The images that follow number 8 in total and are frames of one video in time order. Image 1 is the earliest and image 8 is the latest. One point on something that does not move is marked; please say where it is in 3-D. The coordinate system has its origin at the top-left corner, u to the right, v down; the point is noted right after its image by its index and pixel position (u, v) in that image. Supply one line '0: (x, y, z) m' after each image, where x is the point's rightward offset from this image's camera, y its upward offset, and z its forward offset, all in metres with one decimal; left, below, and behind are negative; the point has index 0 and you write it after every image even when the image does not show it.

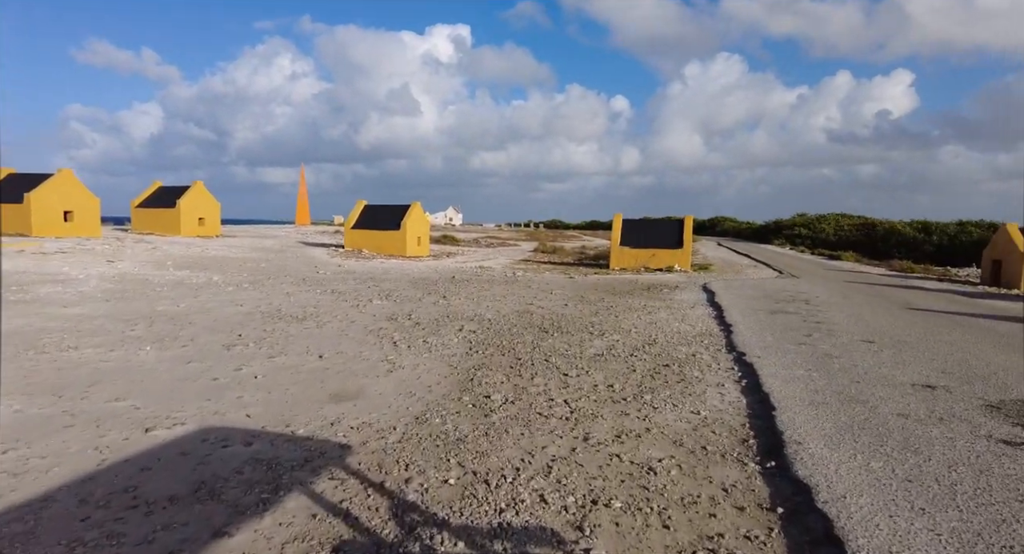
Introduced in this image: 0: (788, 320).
0: (+5.9, -0.9, +11.7) m
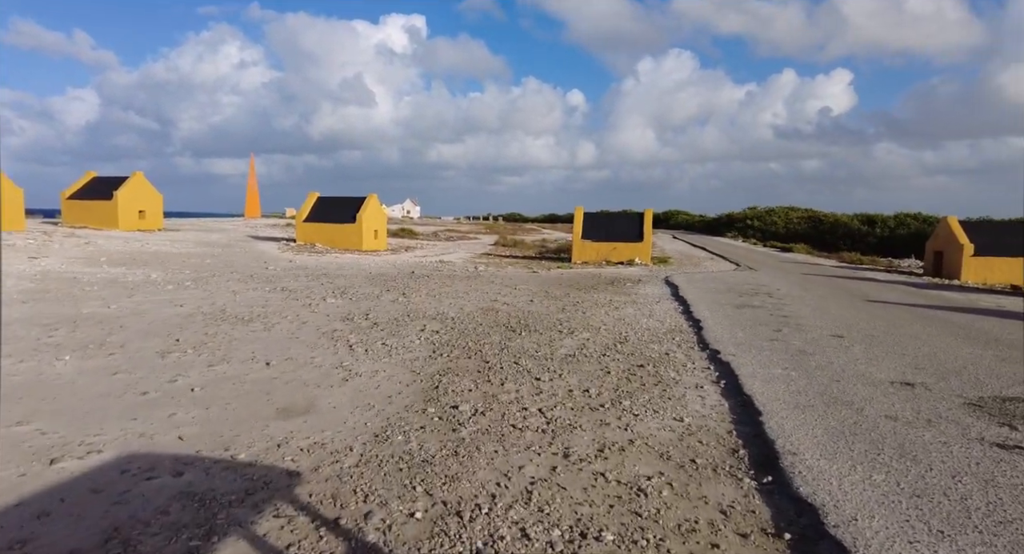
0: (+5.1, -0.8, +11.6) m
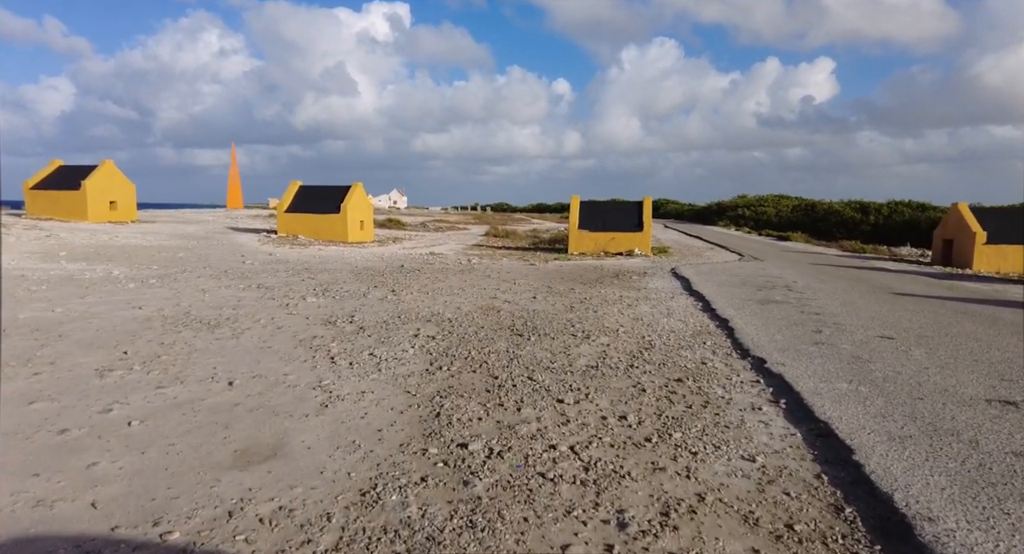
0: (+5.2, -0.7, +10.5) m
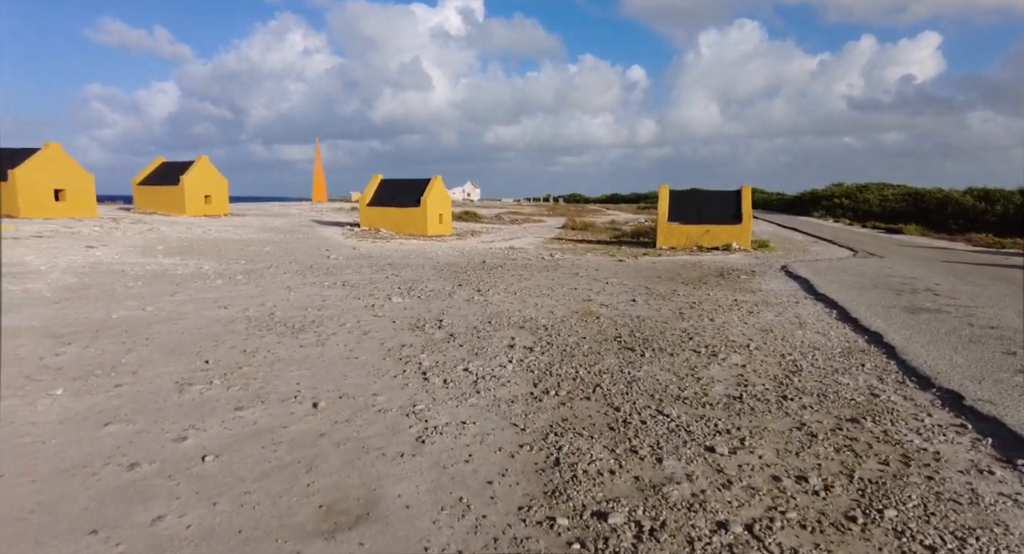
0: (+6.9, -0.8, +8.6) m
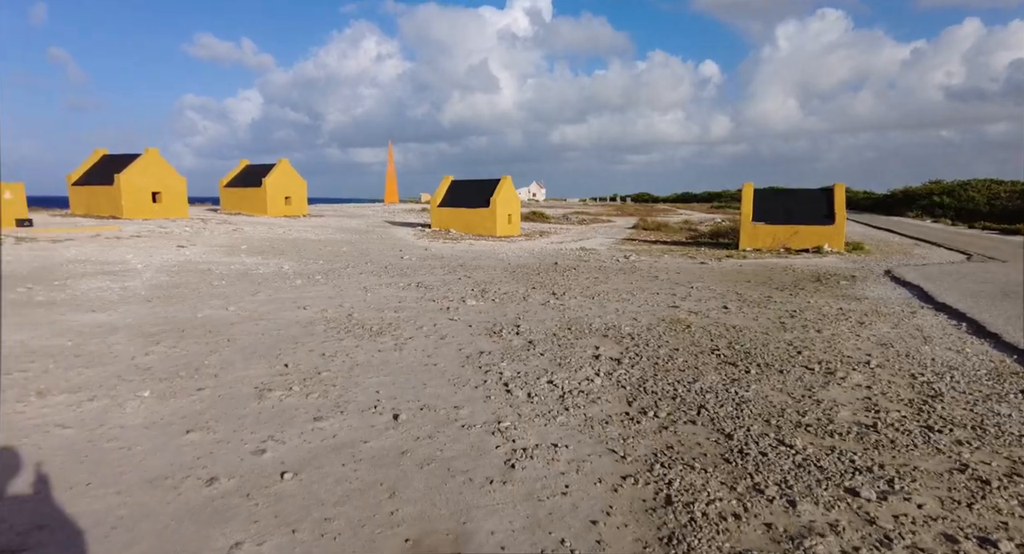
0: (+8.1, -0.9, +7.3) m
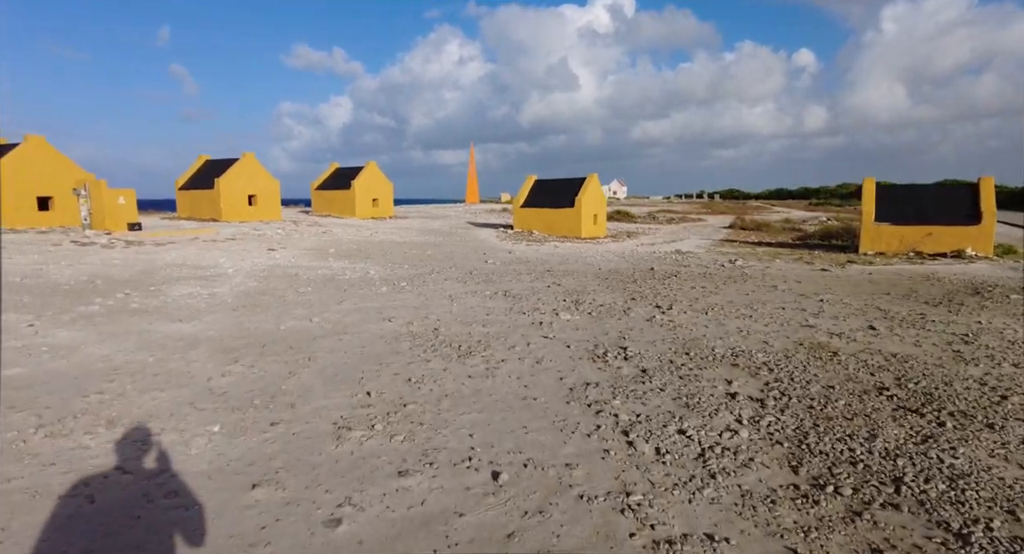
0: (+9.2, -1.2, +5.0) m
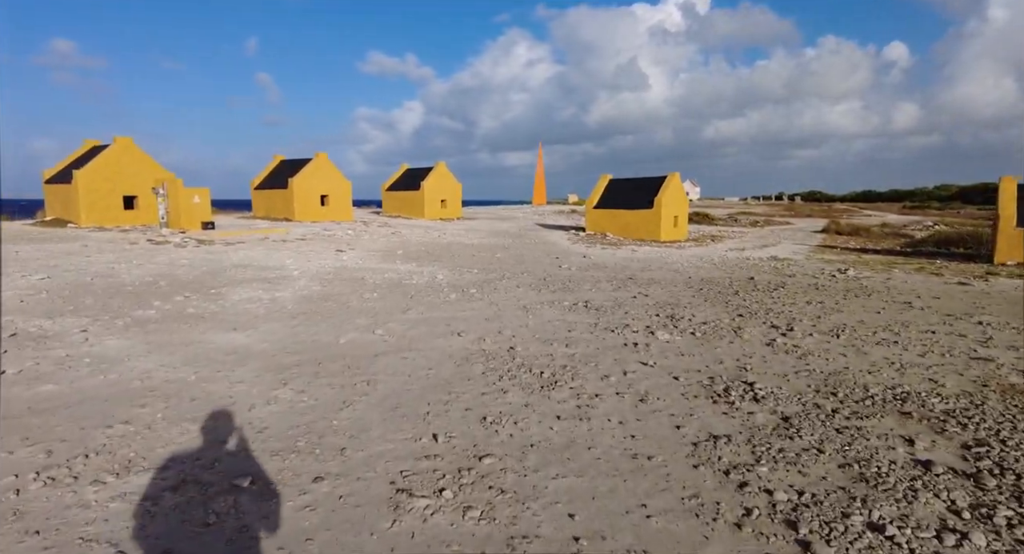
0: (+9.9, -1.5, +2.6) m
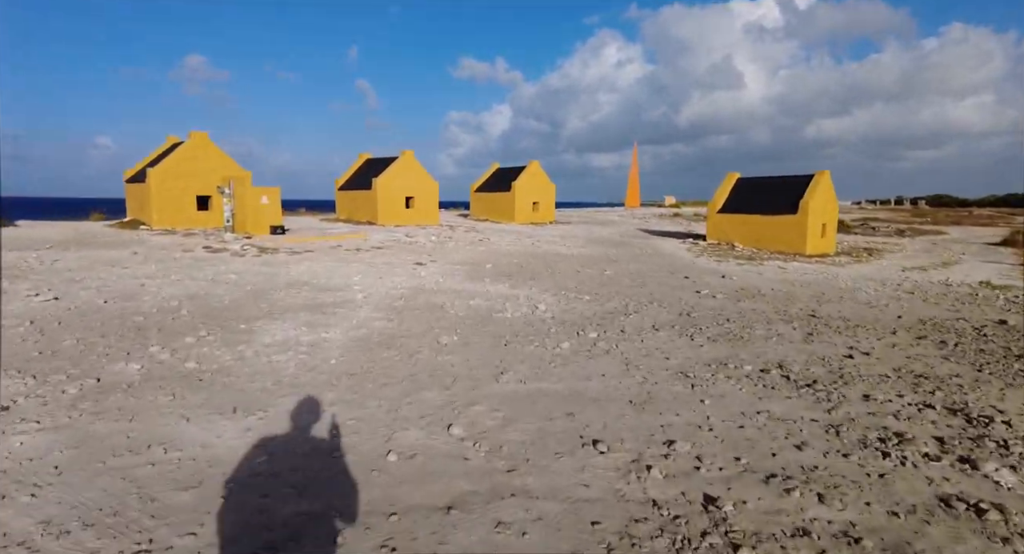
0: (+10.5, -2.3, -2.5) m
